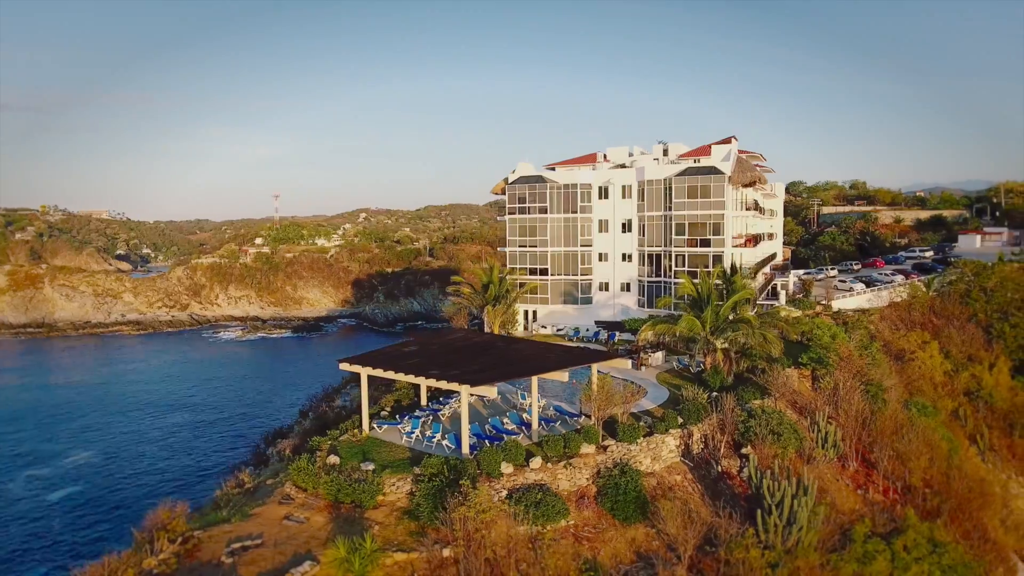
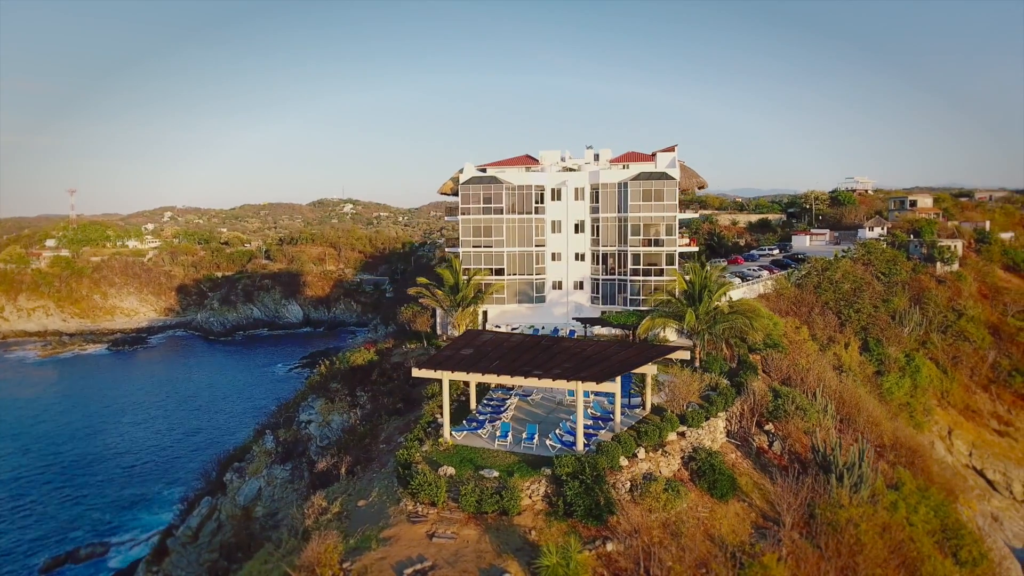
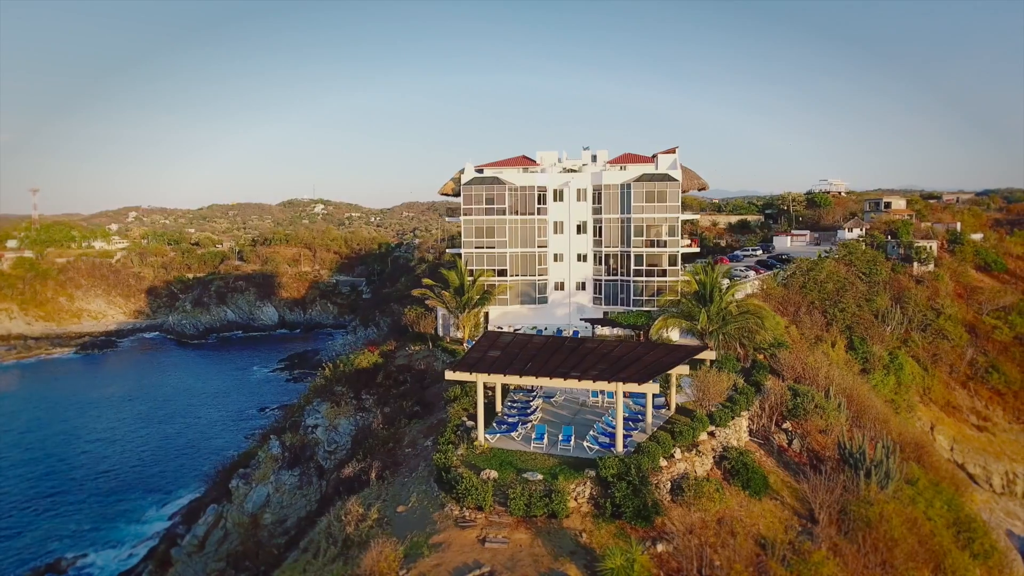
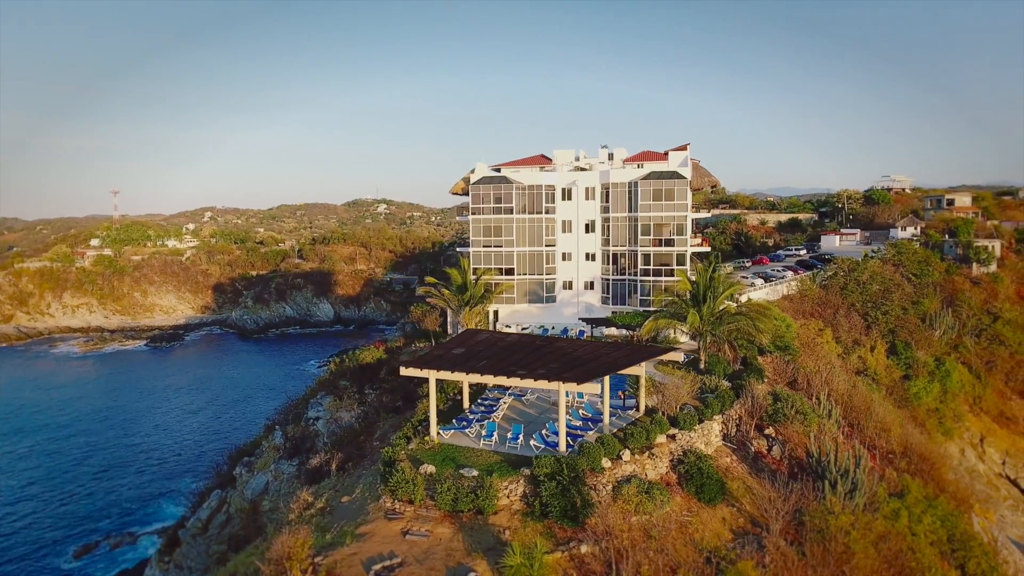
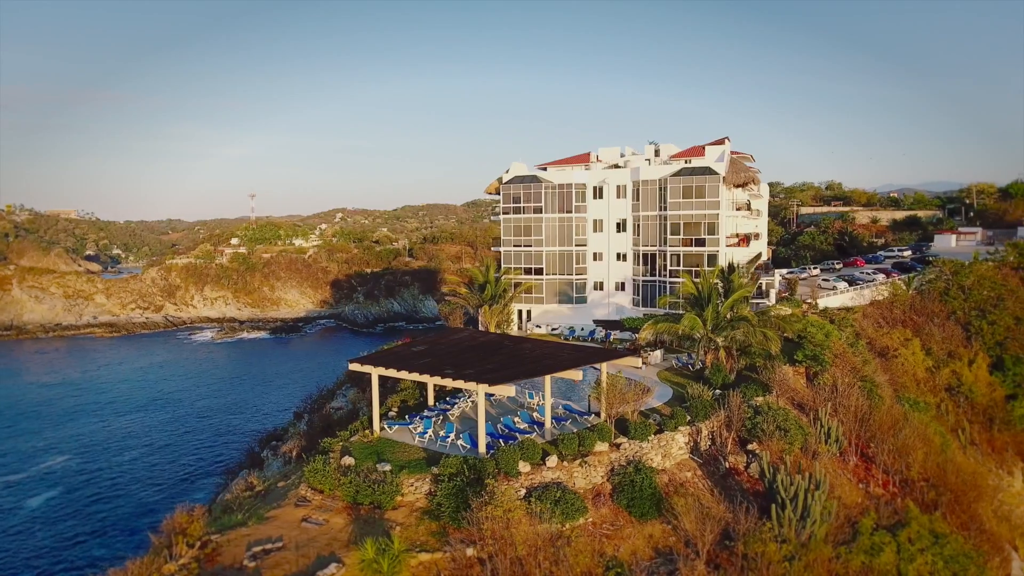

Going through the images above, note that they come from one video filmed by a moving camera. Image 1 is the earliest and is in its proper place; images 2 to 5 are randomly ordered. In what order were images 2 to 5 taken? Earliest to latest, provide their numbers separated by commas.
5, 4, 2, 3
